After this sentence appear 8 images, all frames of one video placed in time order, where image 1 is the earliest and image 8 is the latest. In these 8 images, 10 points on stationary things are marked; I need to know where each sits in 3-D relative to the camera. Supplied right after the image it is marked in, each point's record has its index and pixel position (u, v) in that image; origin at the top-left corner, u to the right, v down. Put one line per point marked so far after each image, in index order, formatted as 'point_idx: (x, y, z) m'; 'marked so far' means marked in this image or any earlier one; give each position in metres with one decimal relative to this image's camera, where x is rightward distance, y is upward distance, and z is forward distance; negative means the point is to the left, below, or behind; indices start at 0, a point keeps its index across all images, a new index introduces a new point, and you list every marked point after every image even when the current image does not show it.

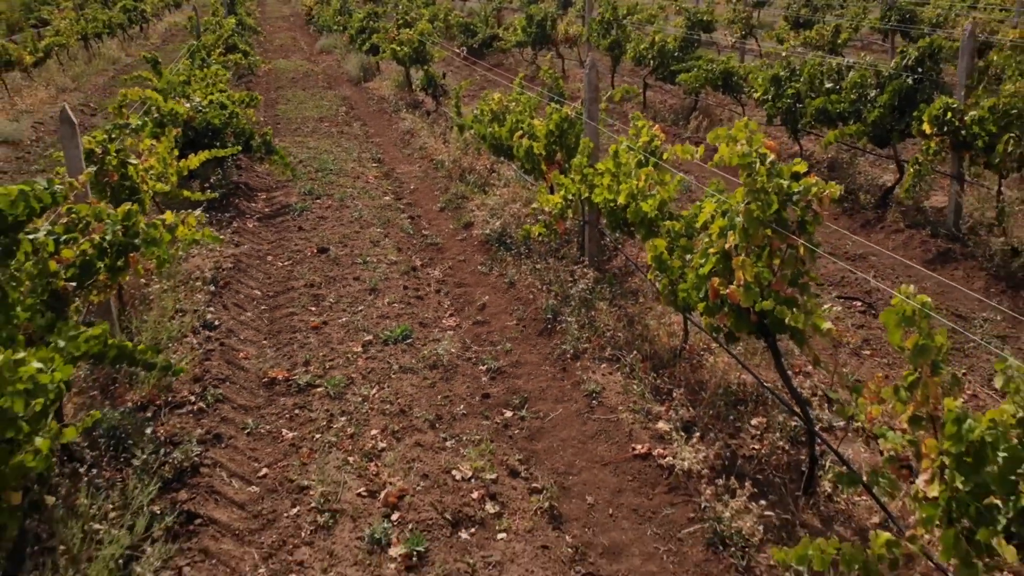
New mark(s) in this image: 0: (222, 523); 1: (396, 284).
0: (-1.4, -1.2, +3.9) m
1: (-1.0, 0.0, +6.8) m
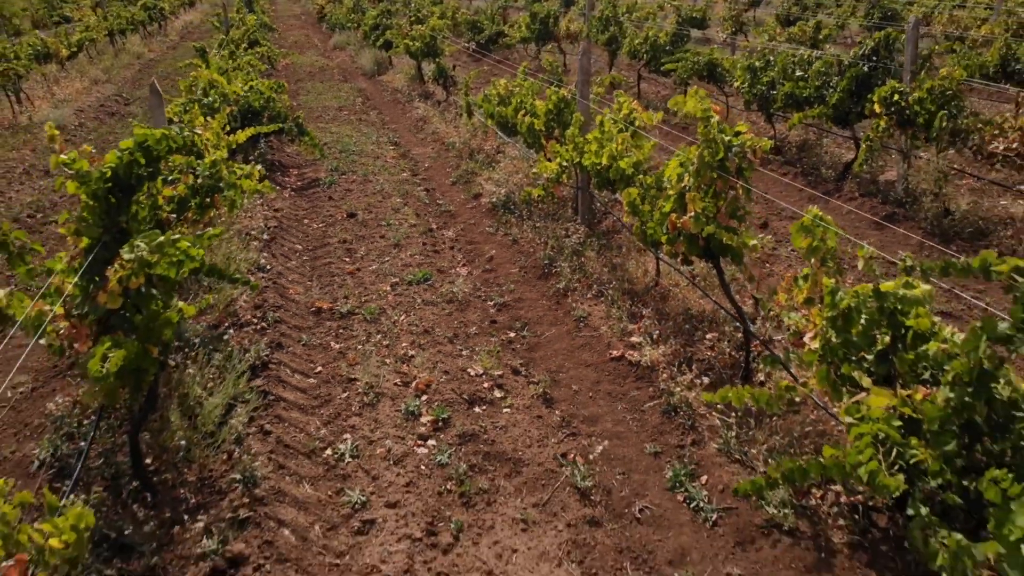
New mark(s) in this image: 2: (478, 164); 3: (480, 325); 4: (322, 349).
0: (-1.4, -0.7, +5.0) m
1: (-1.0, +0.5, +8.0) m
2: (-0.5, +1.6, +10.0) m
3: (-0.2, -0.3, +6.2) m
4: (-1.4, -0.4, +5.8) m
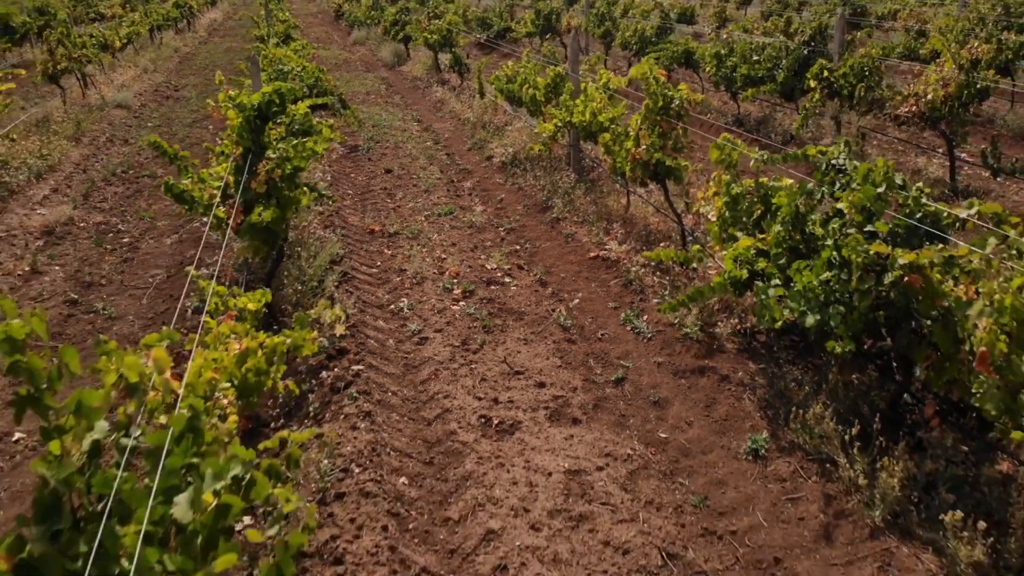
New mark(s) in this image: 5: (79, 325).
0: (-1.4, +0.1, +7.0) m
1: (-0.9, +1.3, +10.0) m
2: (-0.4, +2.4, +12.0) m
3: (-0.2, +0.5, +8.2) m
4: (-1.3, +0.4, +7.8) m
5: (-3.7, -0.3, +6.6) m
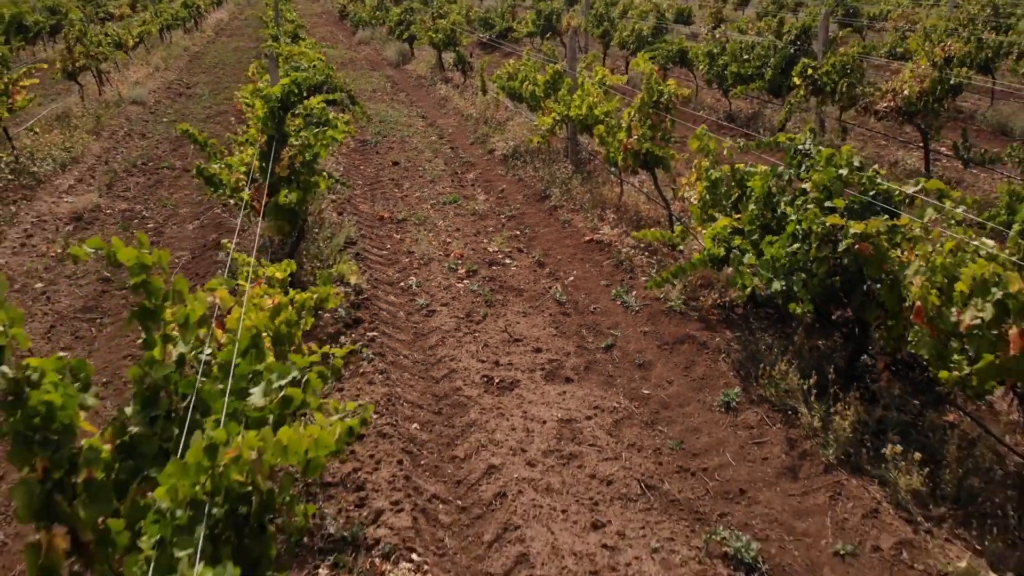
0: (-1.4, +0.3, +7.6) m
1: (-0.9, +1.5, +10.5) m
2: (-0.3, +2.6, +12.6) m
3: (-0.2, +0.7, +8.7) m
4: (-1.3, +0.6, +8.3) m
5: (-3.7, -0.1, +7.1) m
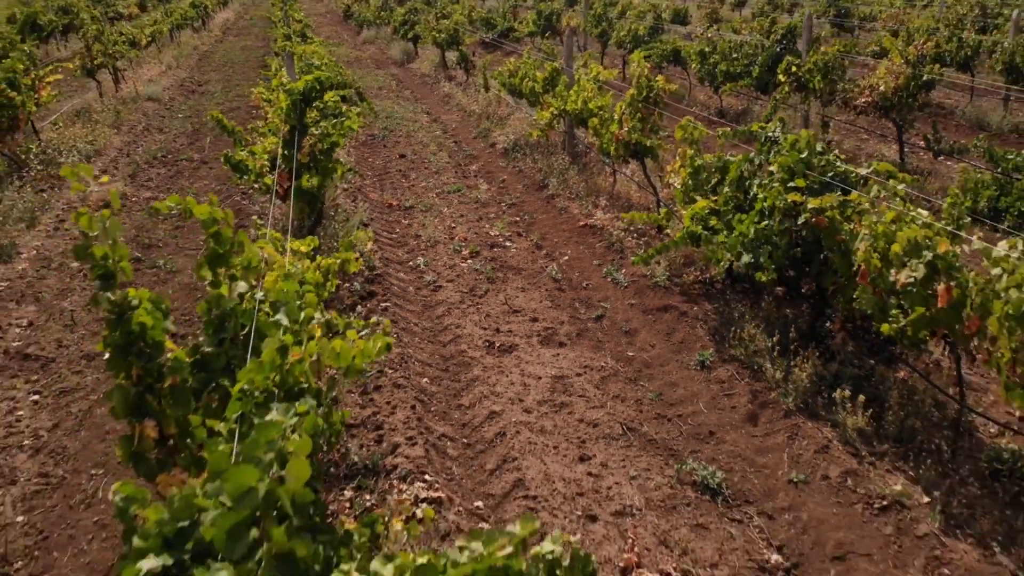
0: (-1.4, +0.5, +8.2) m
1: (-0.9, +1.7, +11.2) m
2: (-0.3, +2.8, +13.2) m
3: (-0.2, +0.9, +9.3) m
4: (-1.3, +0.8, +9.0) m
5: (-3.7, +0.1, +7.8) m
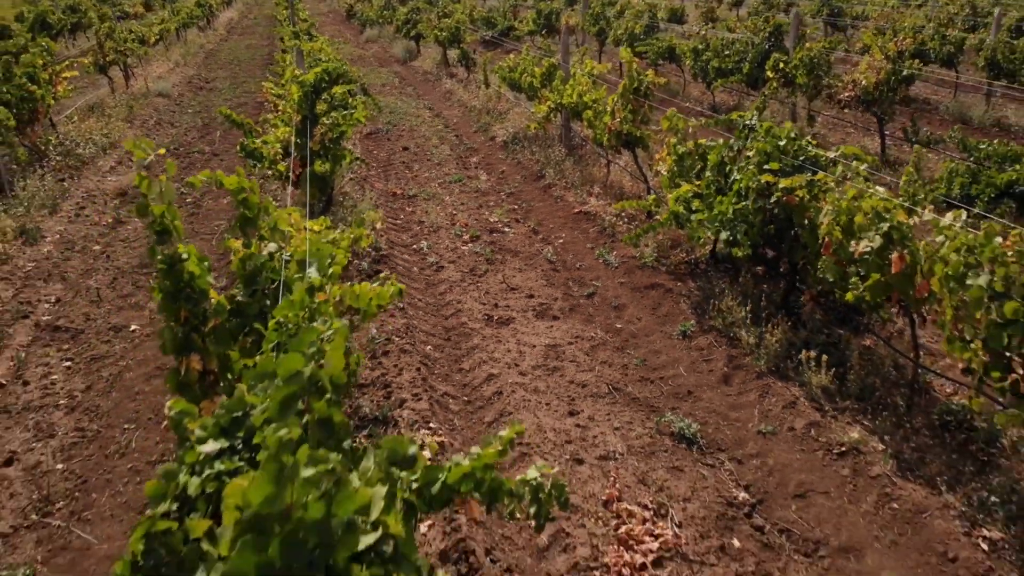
0: (-1.4, +0.7, +8.7) m
1: (-0.9, +1.9, +11.6) m
2: (-0.3, +3.0, +13.7) m
3: (-0.2, +1.1, +9.8) m
4: (-1.4, +1.0, +9.4) m
5: (-3.8, +0.3, +8.2) m
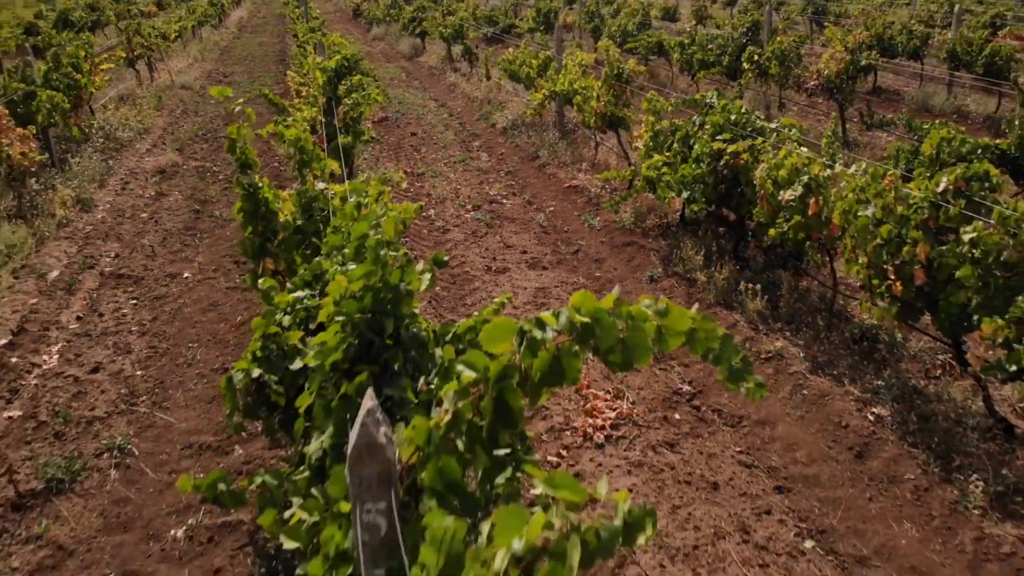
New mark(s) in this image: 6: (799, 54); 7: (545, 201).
0: (-1.4, +1.2, +9.8) m
1: (-0.9, +2.4, +12.8) m
2: (-0.4, +3.5, +14.8) m
3: (-0.2, +1.6, +11.0) m
4: (-1.4, +1.5, +10.6) m
5: (-3.8, +0.8, +9.4) m
6: (+4.5, +3.7, +12.1) m
7: (+0.4, +1.1, +9.9) m
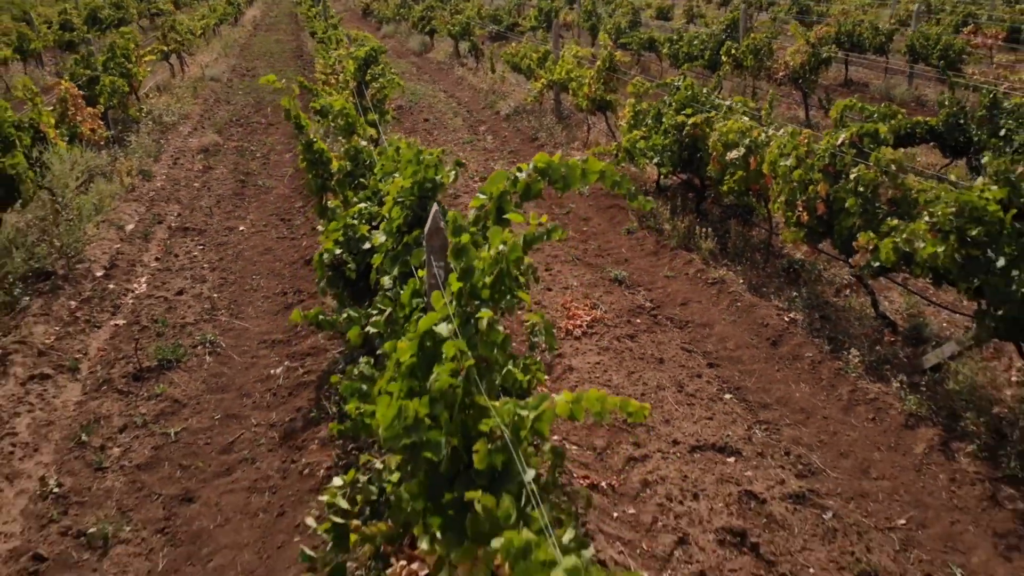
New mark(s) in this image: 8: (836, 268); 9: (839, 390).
0: (-1.4, +1.8, +11.4) m
1: (-0.9, +3.0, +14.4) m
2: (-0.3, +4.1, +16.4) m
3: (-0.2, +2.2, +12.5) m
4: (-1.4, +2.1, +12.2) m
5: (-3.8, +1.4, +11.0) m
6: (+4.6, +4.3, +13.7) m
7: (+0.5, +1.7, +11.5) m
8: (+3.2, +0.2, +7.5) m
9: (+2.5, -0.8, +5.8) m
